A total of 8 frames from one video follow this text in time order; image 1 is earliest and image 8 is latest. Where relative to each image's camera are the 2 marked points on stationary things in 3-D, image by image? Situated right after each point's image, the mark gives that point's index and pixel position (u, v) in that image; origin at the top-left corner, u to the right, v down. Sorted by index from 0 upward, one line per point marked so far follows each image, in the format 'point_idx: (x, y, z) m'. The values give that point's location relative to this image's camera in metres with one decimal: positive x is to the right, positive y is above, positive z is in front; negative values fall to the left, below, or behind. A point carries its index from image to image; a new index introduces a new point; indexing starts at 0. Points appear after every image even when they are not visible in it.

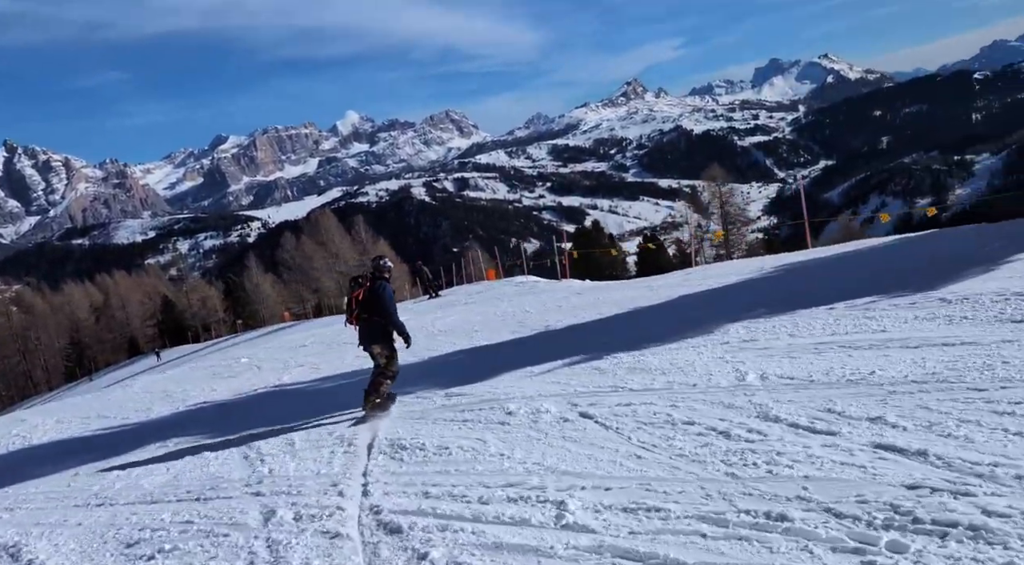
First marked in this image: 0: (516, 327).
0: (+0.1, -0.9, +16.5) m
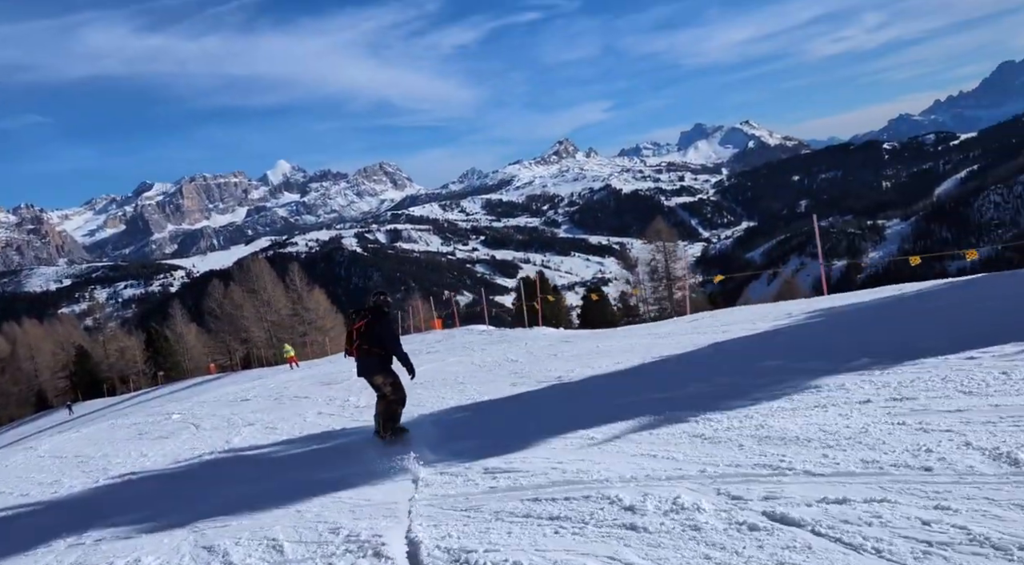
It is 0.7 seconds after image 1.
0: (0.0, -1.6, +13.9) m
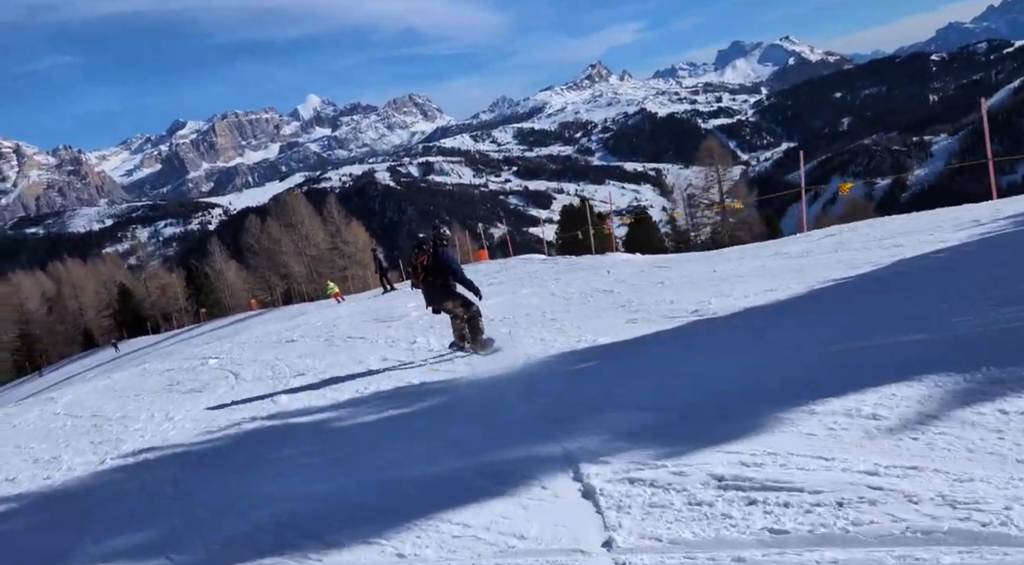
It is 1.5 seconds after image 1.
0: (+1.5, -0.4, +10.9) m
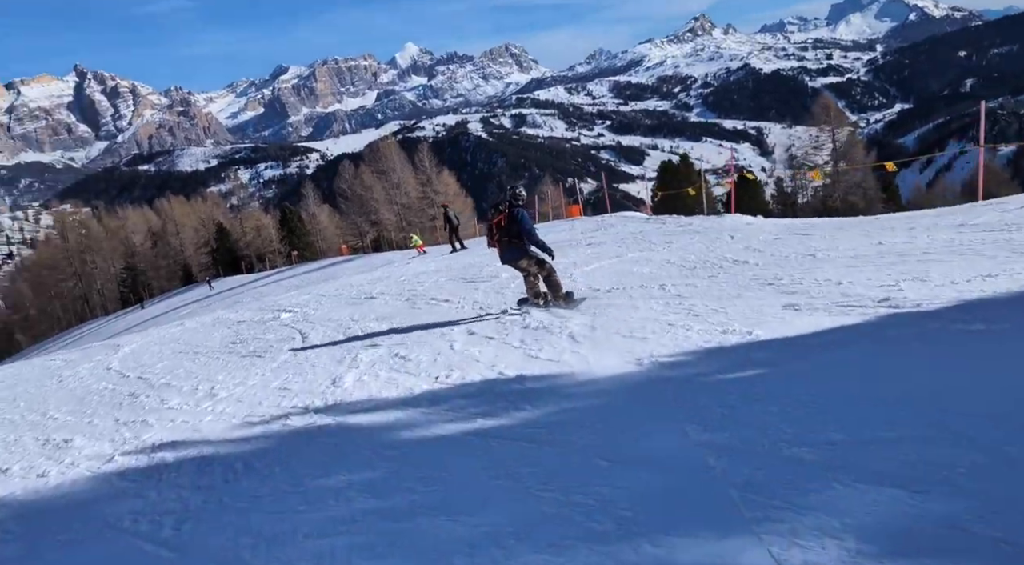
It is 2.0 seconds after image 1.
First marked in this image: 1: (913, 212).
0: (+2.7, -0.2, +8.4) m
1: (+6.1, +1.1, +13.5) m
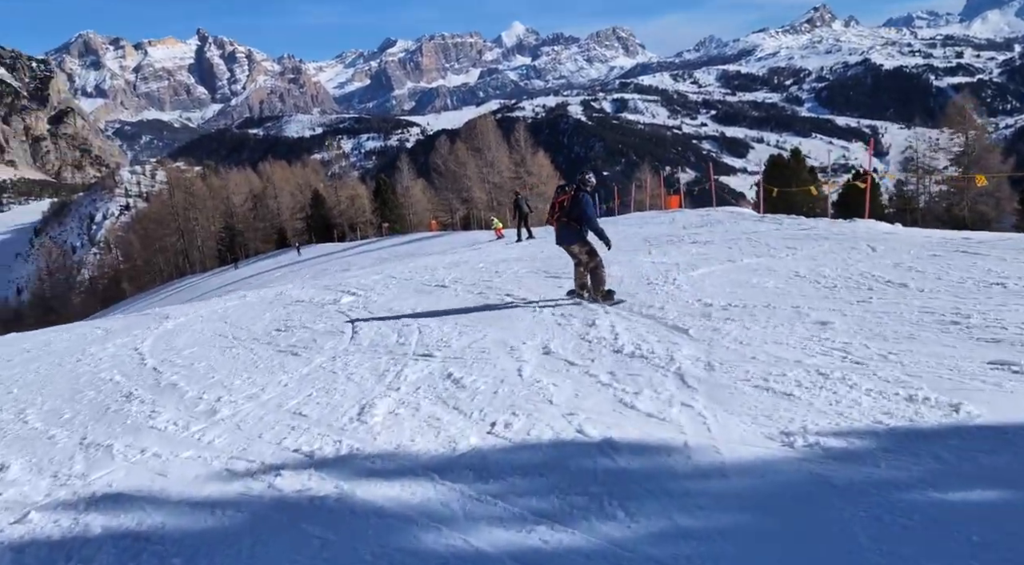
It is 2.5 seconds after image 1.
0: (+3.3, -0.5, +5.9) m
1: (+7.3, +0.6, +10.6) m
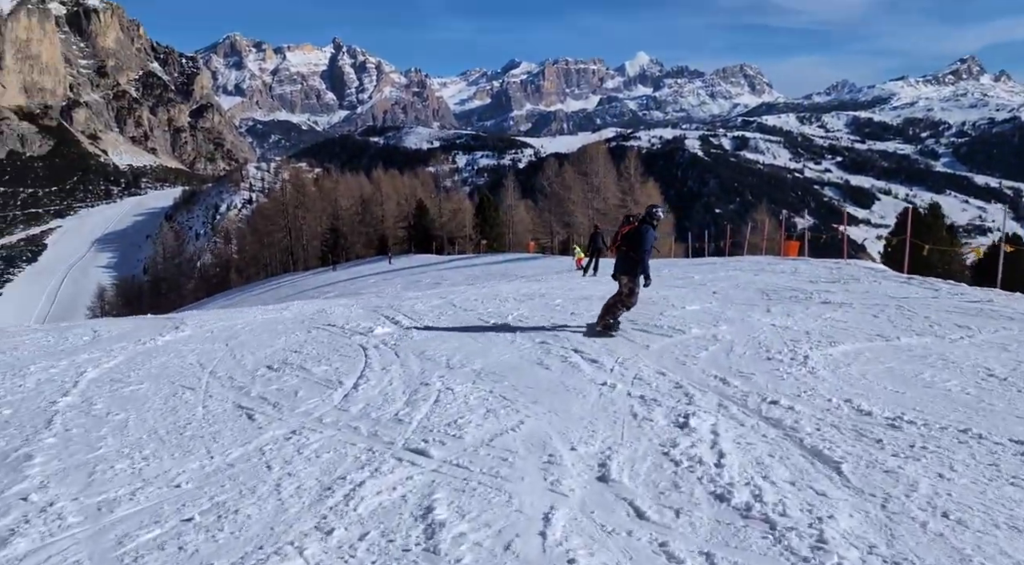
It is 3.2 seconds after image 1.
0: (+3.2, -1.2, +2.3) m
1: (+7.8, -0.7, +6.6) m
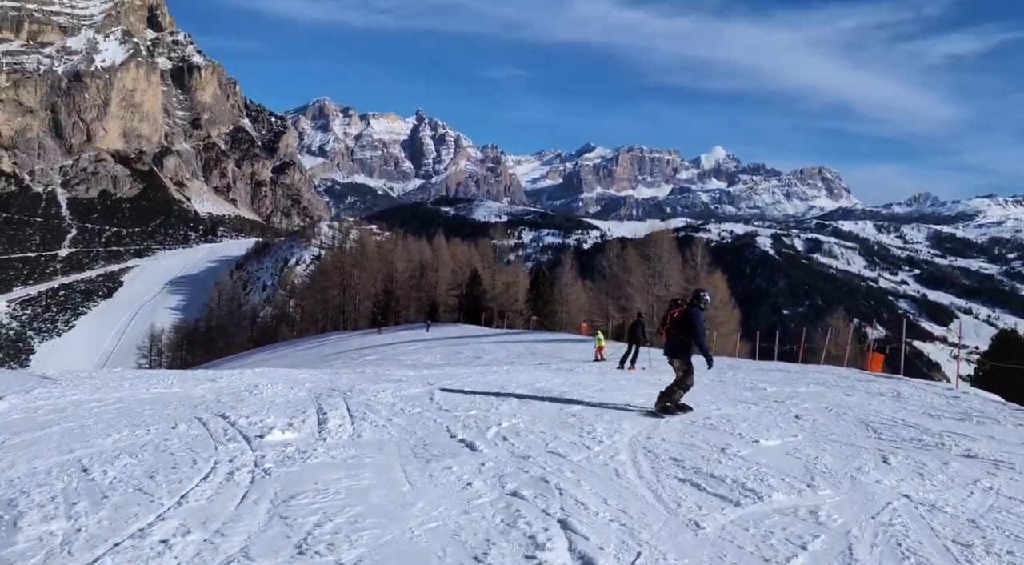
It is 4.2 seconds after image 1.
0: (+2.2, -1.5, -2.5) m
1: (+7.1, -1.8, +1.4) m
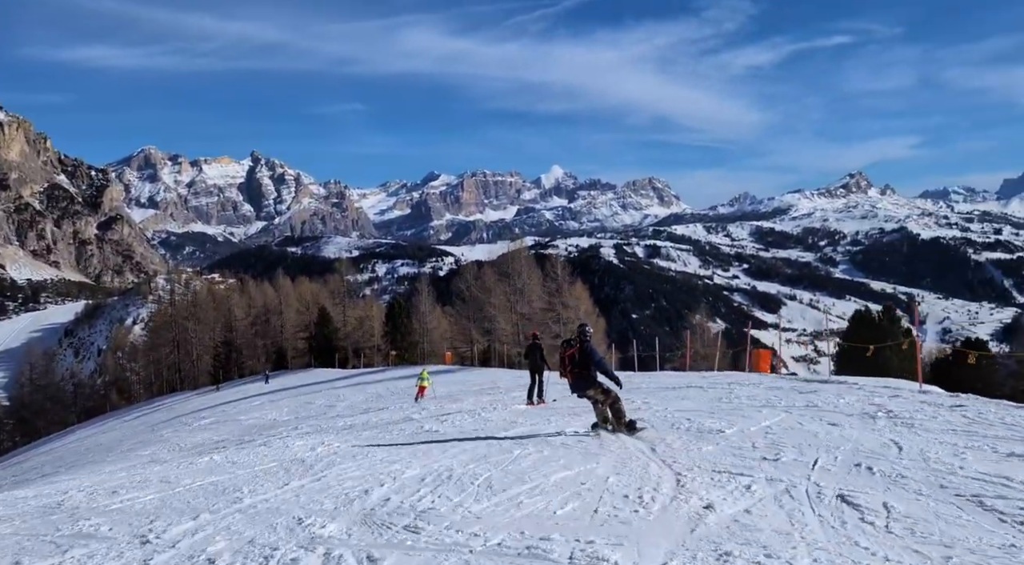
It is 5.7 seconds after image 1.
0: (+3.2, -0.8, -9.1) m
1: (+7.4, -0.8, -4.4) m
